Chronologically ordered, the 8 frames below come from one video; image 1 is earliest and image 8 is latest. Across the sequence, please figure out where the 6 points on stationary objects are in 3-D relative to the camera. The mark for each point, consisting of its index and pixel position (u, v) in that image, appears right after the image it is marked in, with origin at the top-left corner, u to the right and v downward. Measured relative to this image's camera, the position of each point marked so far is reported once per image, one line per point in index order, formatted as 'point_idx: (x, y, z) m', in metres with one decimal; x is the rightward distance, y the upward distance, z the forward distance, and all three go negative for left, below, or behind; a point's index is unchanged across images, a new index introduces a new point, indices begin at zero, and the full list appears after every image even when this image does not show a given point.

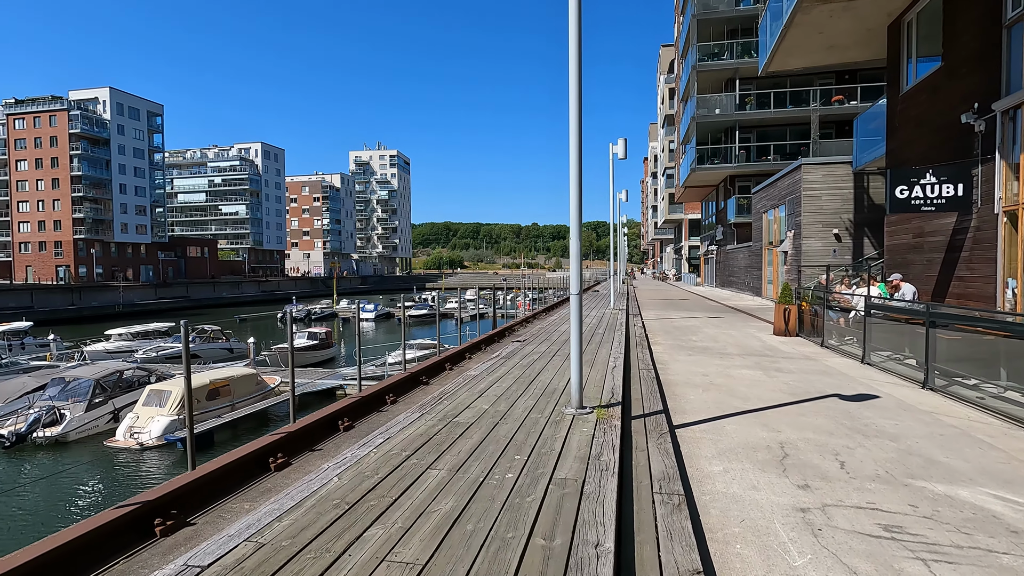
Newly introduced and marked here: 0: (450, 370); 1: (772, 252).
0: (-0.7, -0.9, +6.1) m
1: (+8.4, +1.2, +17.8) m
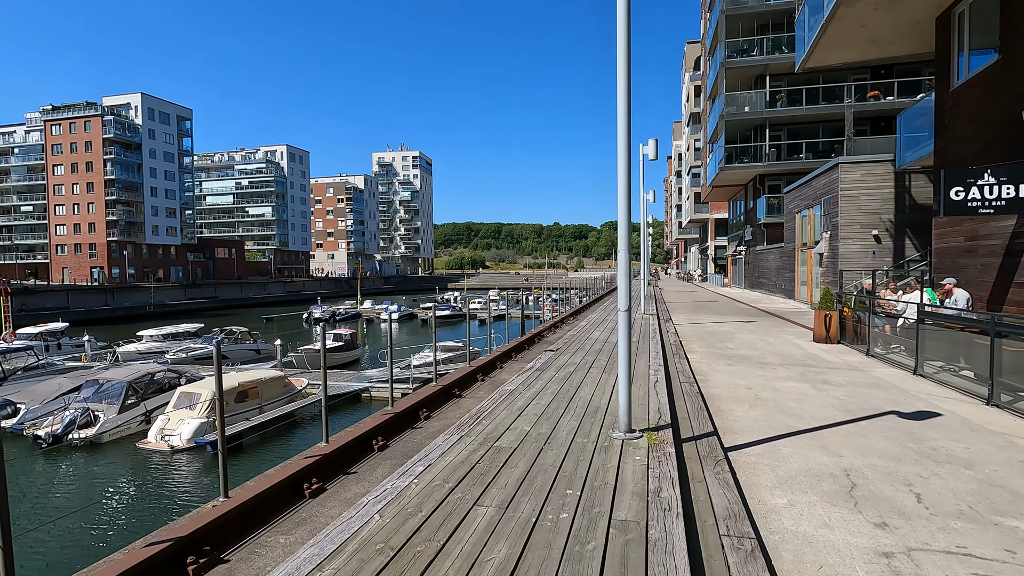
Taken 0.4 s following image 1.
0: (-0.3, -1.0, +5.9) m
1: (+9.2, +1.1, +17.2) m
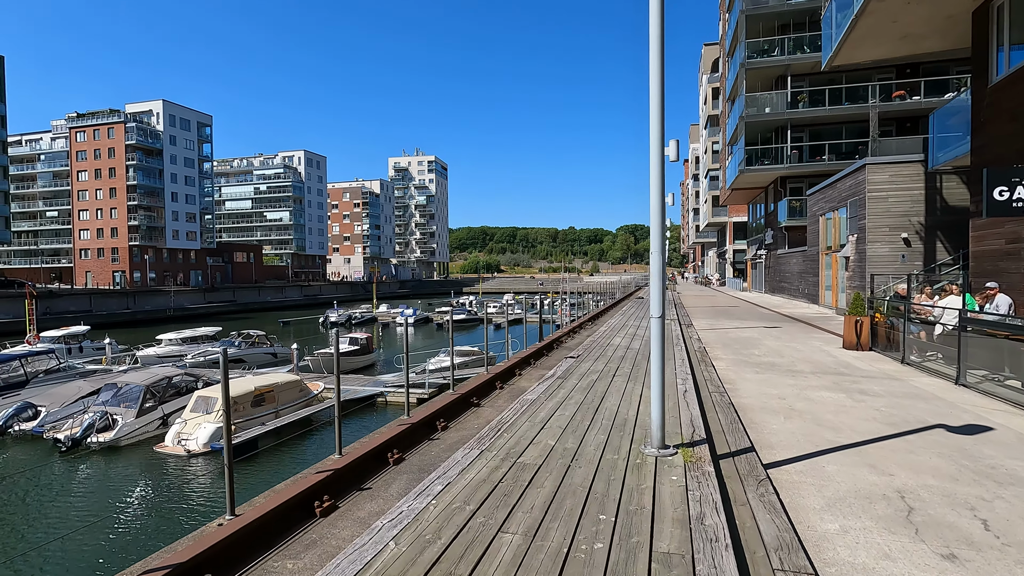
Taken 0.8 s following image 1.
0: (-0.1, -1.1, +5.7) m
1: (+9.8, +0.9, +16.8) m
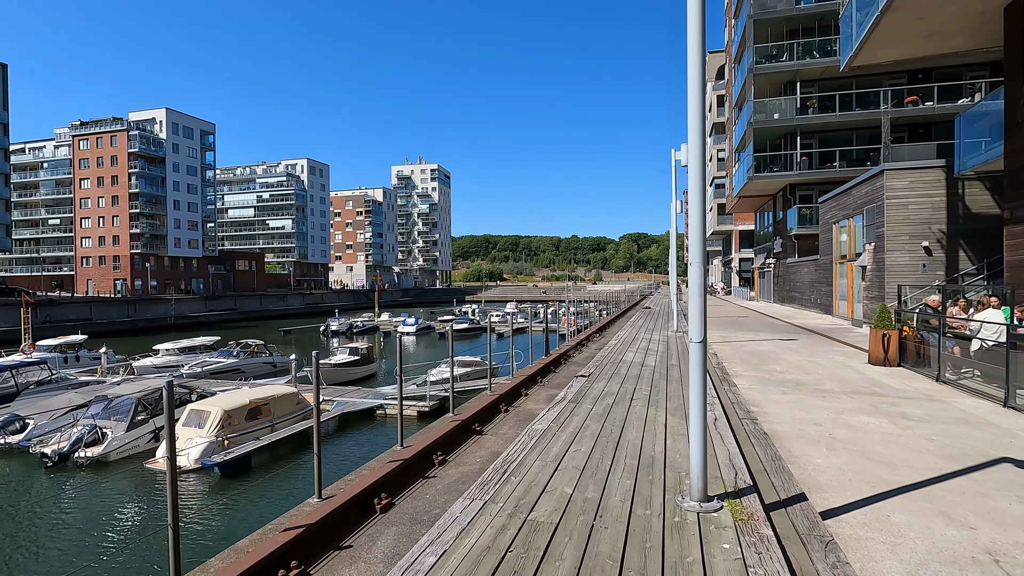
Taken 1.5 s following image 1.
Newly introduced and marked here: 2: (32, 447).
0: (-0.1, -1.2, +5.2) m
1: (+9.9, +0.6, +16.2) m
2: (-12.7, -4.2, +14.5) m
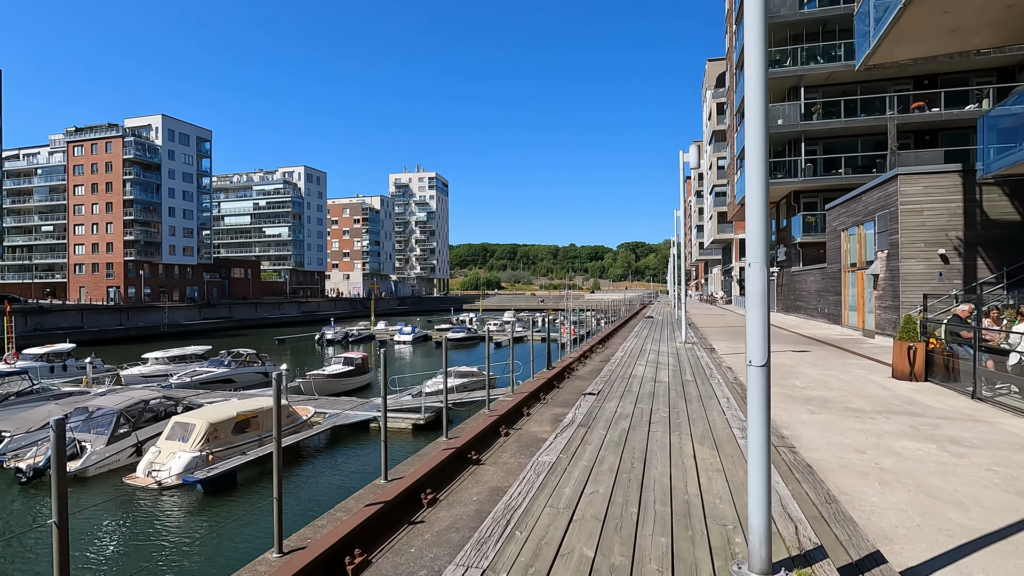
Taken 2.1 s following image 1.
0: (0.0, -1.3, +4.6) m
1: (+9.8, +0.4, +15.7) m
2: (-12.7, -4.4, +13.8) m
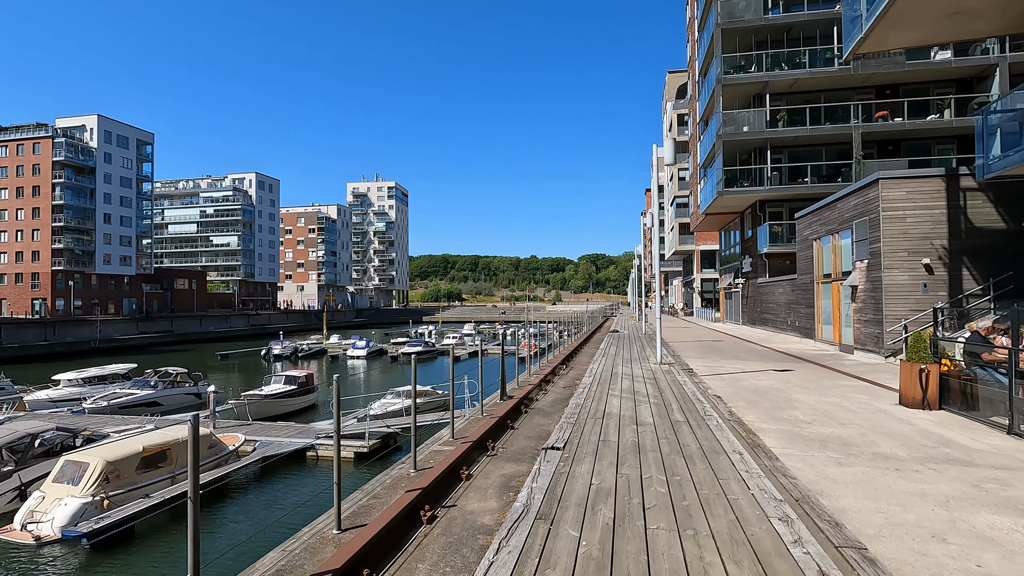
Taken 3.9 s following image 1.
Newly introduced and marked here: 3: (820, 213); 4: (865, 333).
0: (-0.5, -1.3, +3.1) m
1: (+8.6, 0.0, +14.9) m
2: (-13.7, -4.7, +11.3) m
3: (+8.7, +2.1, +15.5) m
4: (+8.2, -1.1, +12.7) m
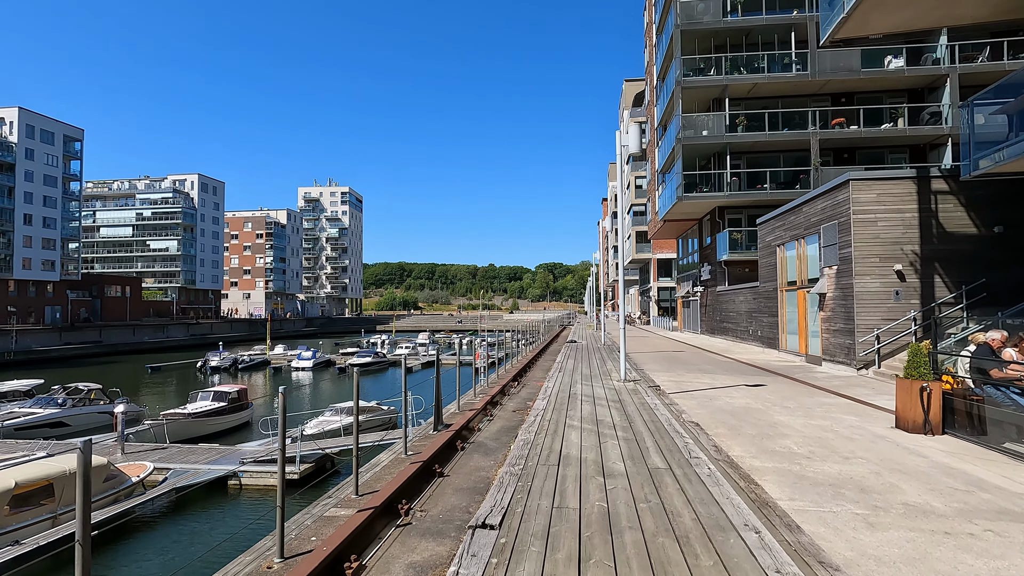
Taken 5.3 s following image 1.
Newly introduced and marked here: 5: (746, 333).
0: (-0.8, -1.3, +1.7) m
1: (+7.3, -0.2, +14.2) m
2: (-14.7, -4.7, +8.9) m
3: (+7.4, +1.9, +14.8) m
4: (+7.1, -1.2, +12.1) m
5: (+7.9, -1.5, +18.4) m
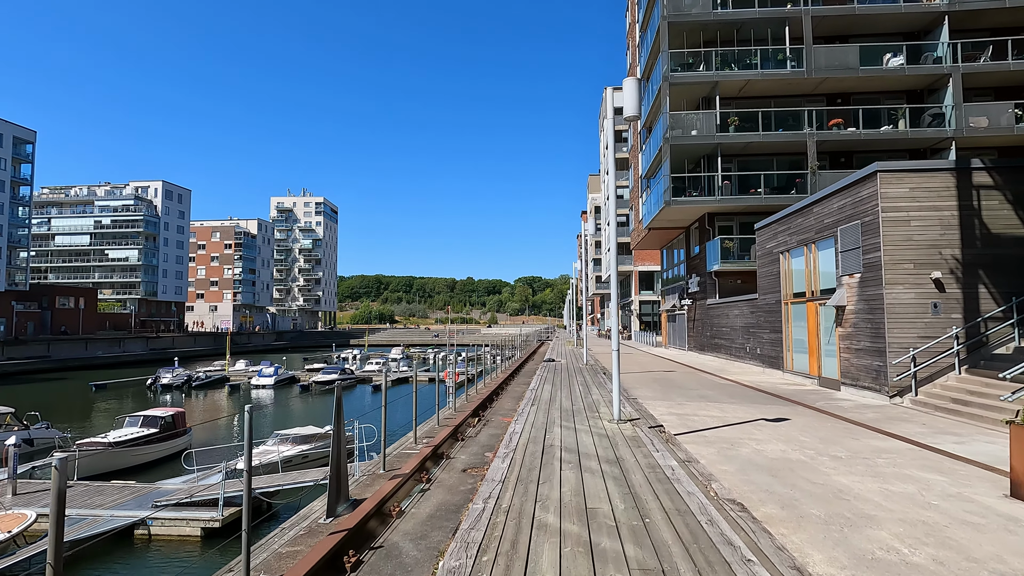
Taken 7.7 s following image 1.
0: (-1.1, -1.2, -0.4) m
1: (+6.6, -0.4, +12.4) m
2: (-15.2, -4.7, +6.1) m
3: (+6.6, +1.6, +13.1) m
4: (+6.4, -1.4, +10.2) m
5: (+7.0, -1.9, +16.6) m
